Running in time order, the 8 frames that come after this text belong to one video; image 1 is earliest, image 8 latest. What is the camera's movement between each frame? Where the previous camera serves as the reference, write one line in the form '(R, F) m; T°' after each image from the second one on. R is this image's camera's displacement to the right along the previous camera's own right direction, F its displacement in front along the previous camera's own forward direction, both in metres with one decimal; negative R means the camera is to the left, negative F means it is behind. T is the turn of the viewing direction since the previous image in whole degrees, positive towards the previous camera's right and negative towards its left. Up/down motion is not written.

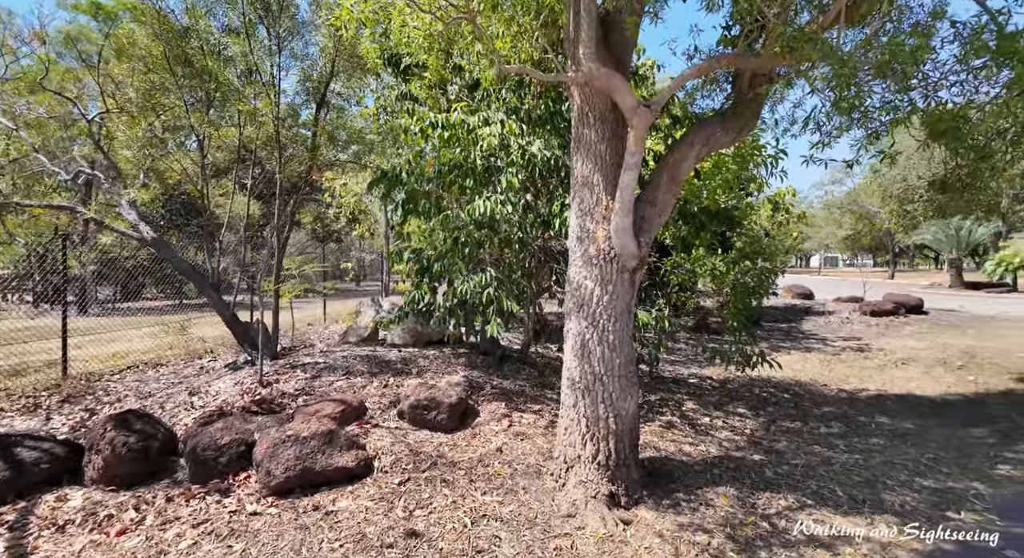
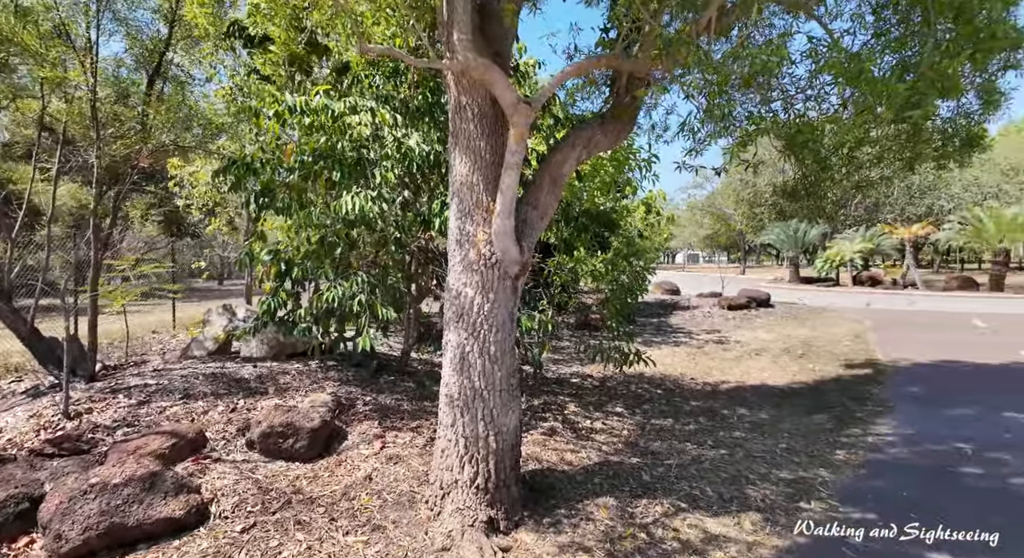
(+0.1, +0.3) m; +12°
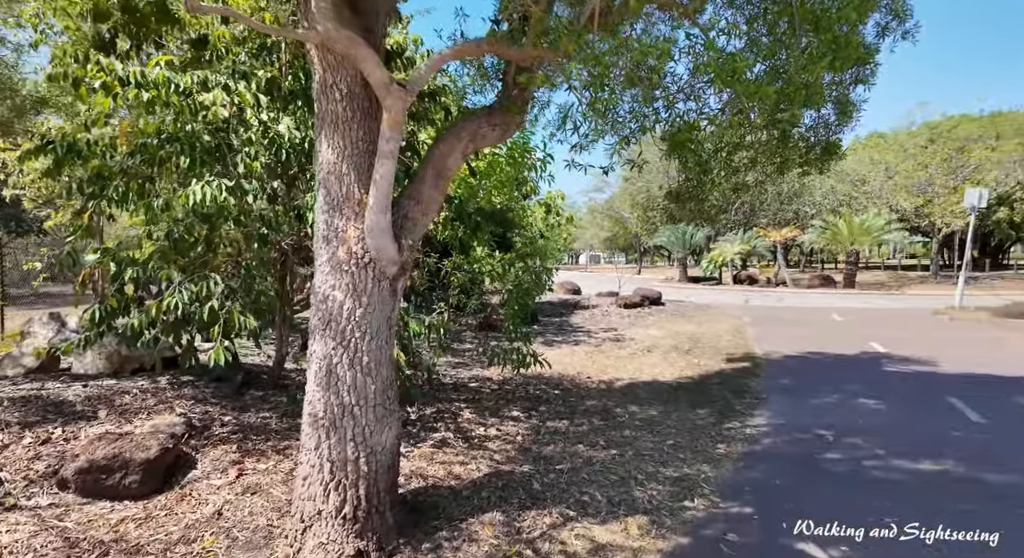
(+0.2, +0.2) m; +10°
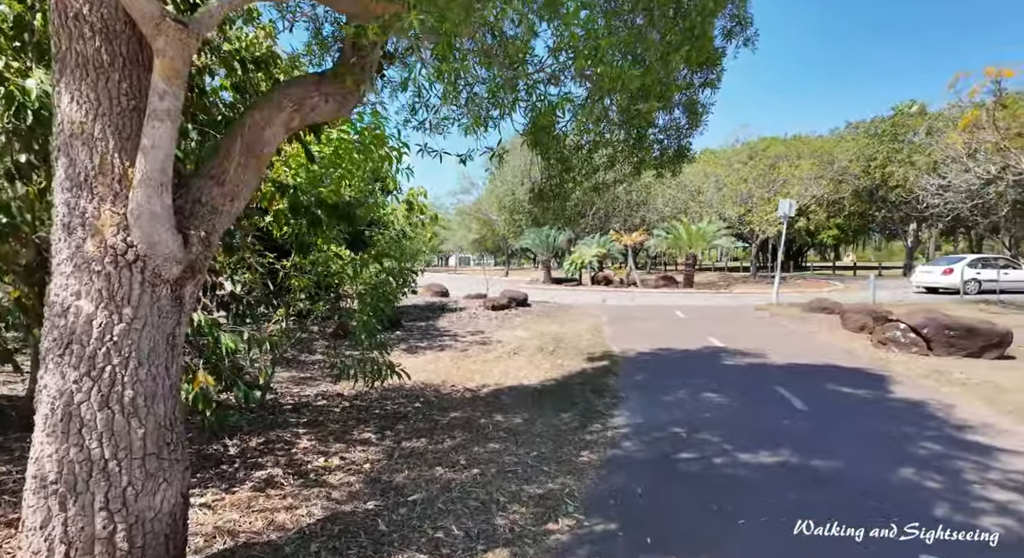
(+0.2, +0.5) m; +15°
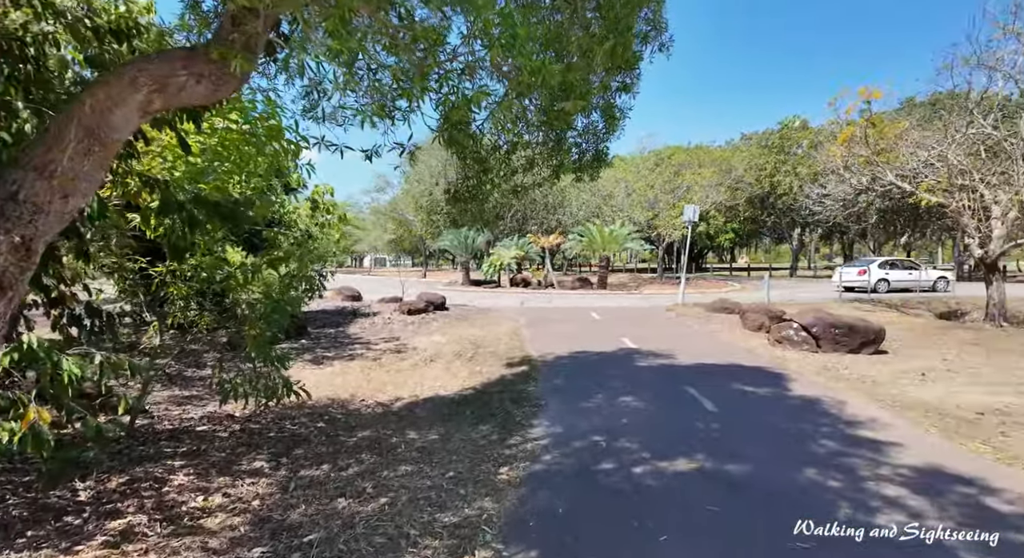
(0.0, +0.3) m; +9°
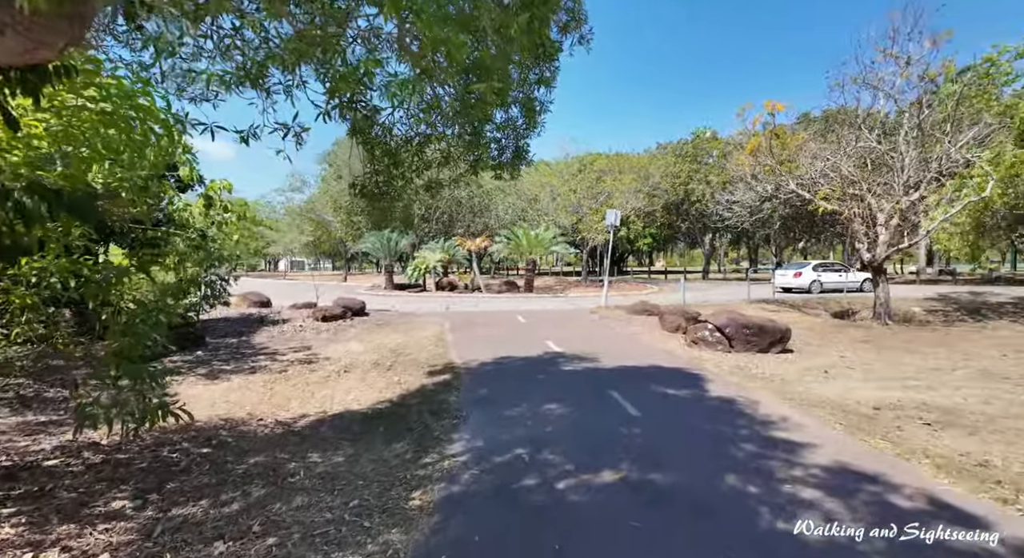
(+0.1, +0.3) m; +8°
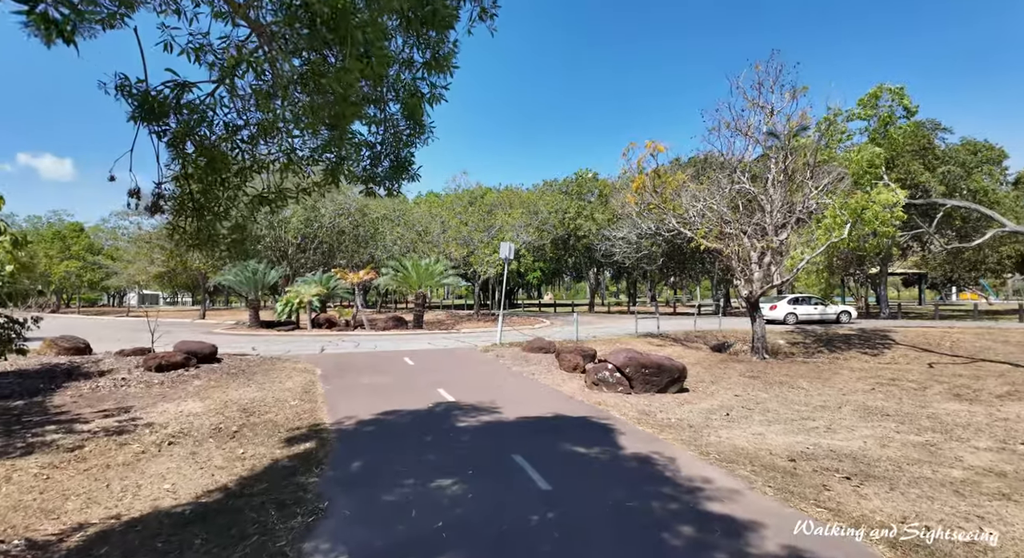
(+0.1, +1.0) m; +12°
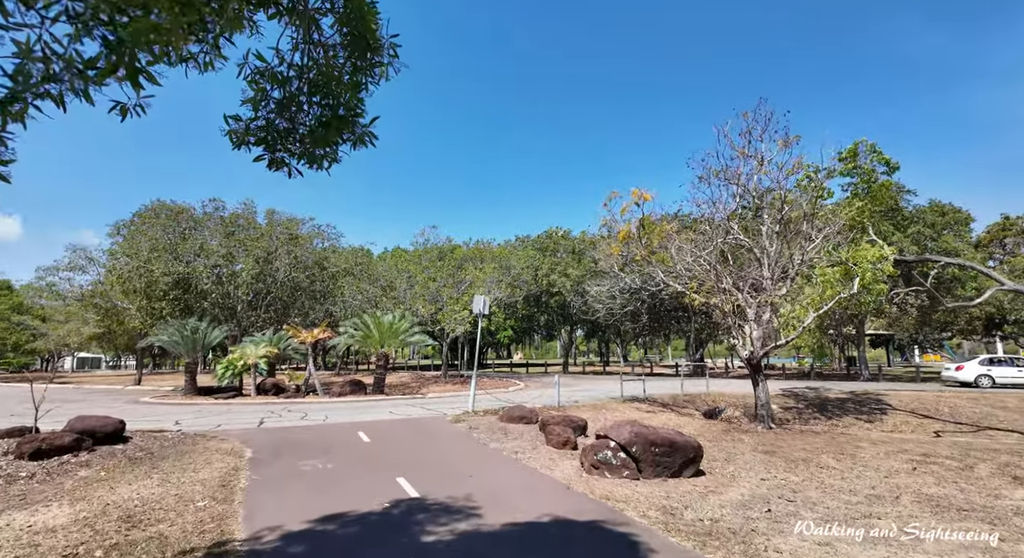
(-0.2, +1.6) m; +4°
